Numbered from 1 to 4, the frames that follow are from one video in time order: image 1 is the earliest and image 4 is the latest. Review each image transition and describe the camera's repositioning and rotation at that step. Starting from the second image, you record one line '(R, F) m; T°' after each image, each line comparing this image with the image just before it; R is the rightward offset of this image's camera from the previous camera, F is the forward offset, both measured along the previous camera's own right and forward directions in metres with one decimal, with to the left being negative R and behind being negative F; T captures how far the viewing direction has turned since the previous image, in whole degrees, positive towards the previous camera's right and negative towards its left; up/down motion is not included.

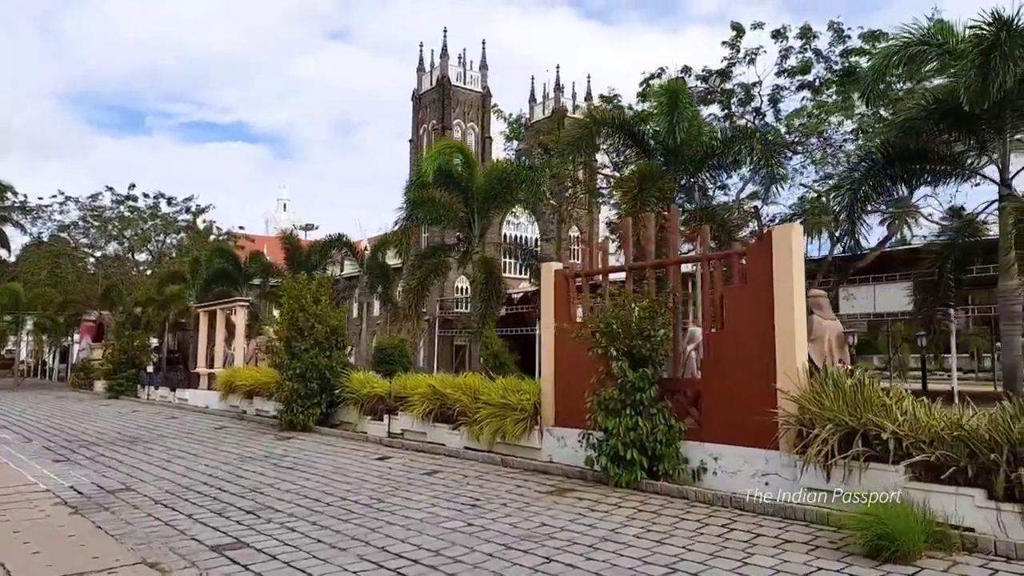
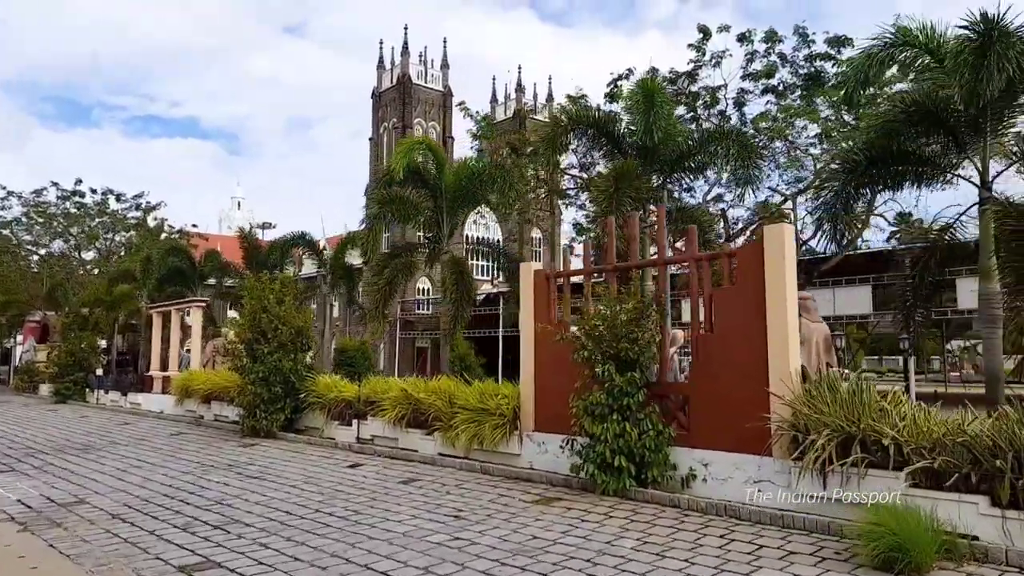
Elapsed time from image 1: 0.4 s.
(-0.3, +0.3) m; +3°
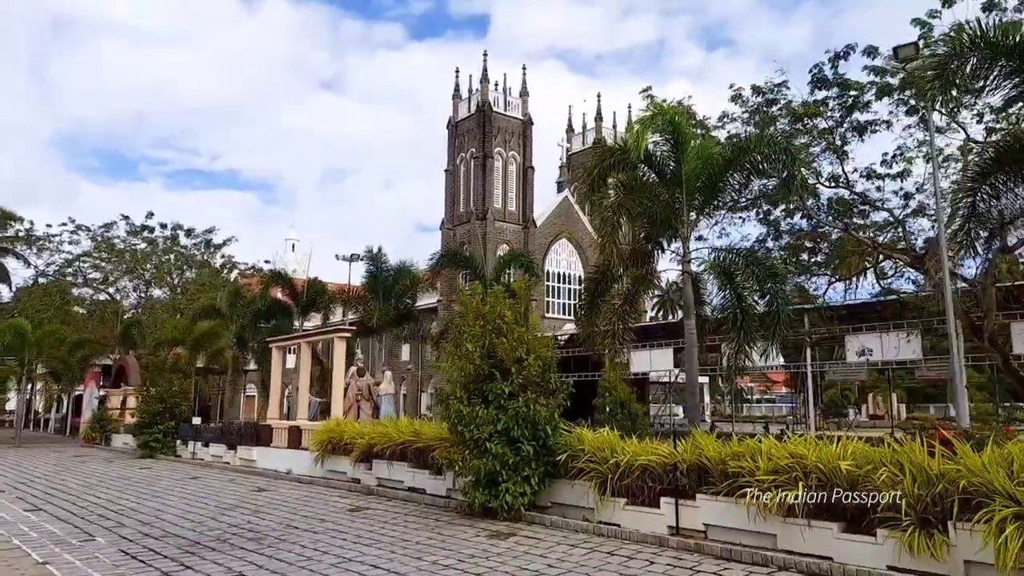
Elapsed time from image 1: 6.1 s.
(-3.8, +3.8) m; -3°
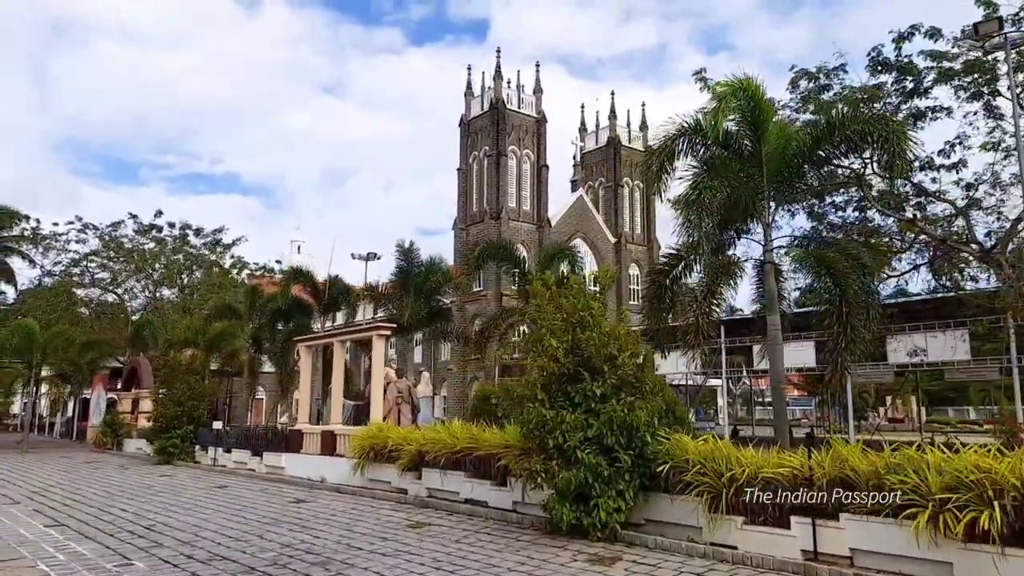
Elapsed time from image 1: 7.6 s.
(-1.0, +1.0) m; 0°
